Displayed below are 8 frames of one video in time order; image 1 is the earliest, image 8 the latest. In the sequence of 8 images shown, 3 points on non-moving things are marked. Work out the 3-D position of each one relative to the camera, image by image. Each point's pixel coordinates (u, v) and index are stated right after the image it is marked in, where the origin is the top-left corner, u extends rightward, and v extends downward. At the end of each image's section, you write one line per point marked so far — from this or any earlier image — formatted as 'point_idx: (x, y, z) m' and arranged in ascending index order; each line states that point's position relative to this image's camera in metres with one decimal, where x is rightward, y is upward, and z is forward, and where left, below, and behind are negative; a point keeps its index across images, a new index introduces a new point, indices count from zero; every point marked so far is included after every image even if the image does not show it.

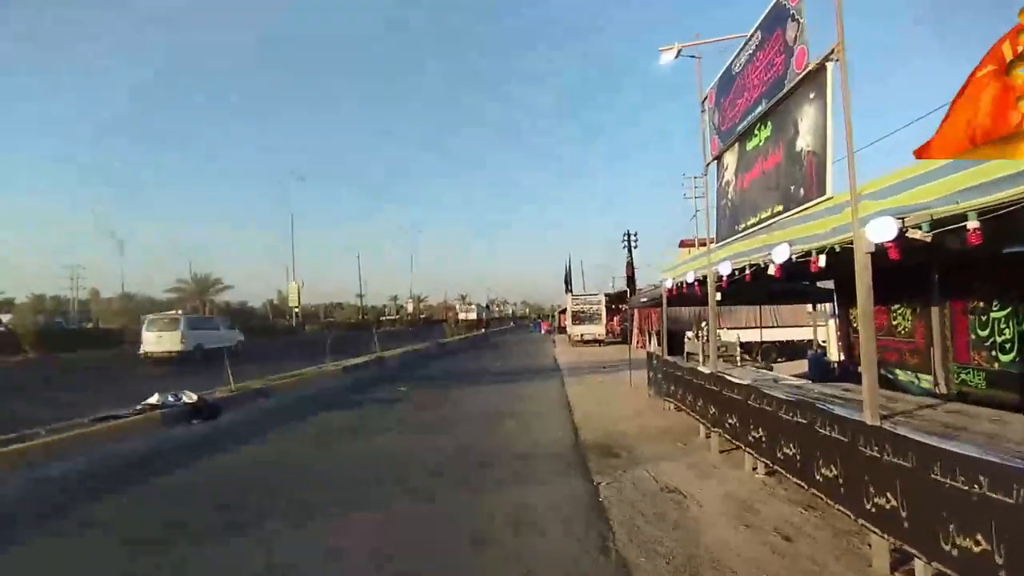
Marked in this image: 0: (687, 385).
0: (+2.7, -1.5, +12.5) m
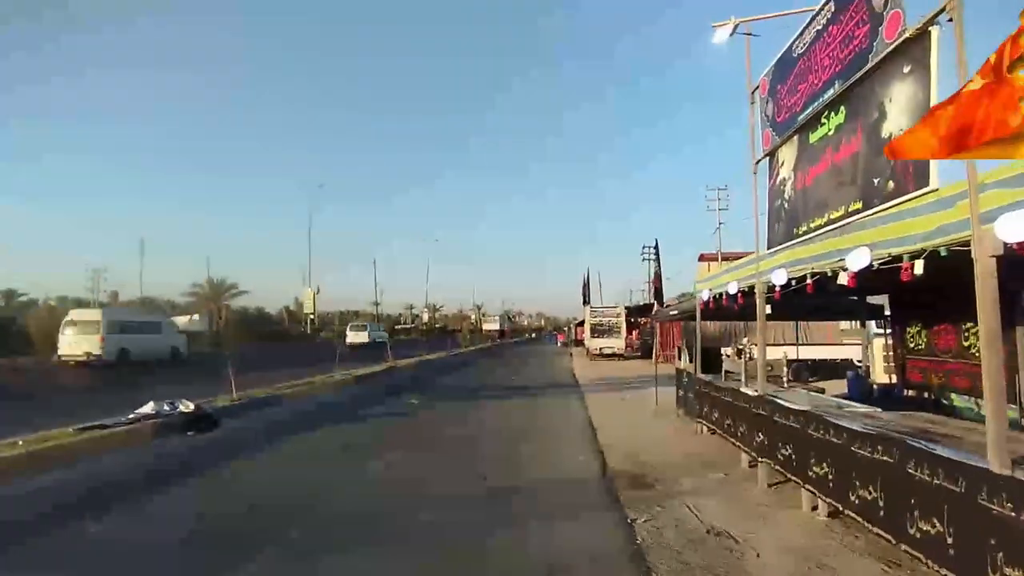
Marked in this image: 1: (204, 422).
0: (+3.0, -1.6, +11.3) m
1: (-5.6, -2.4, +14.9) m
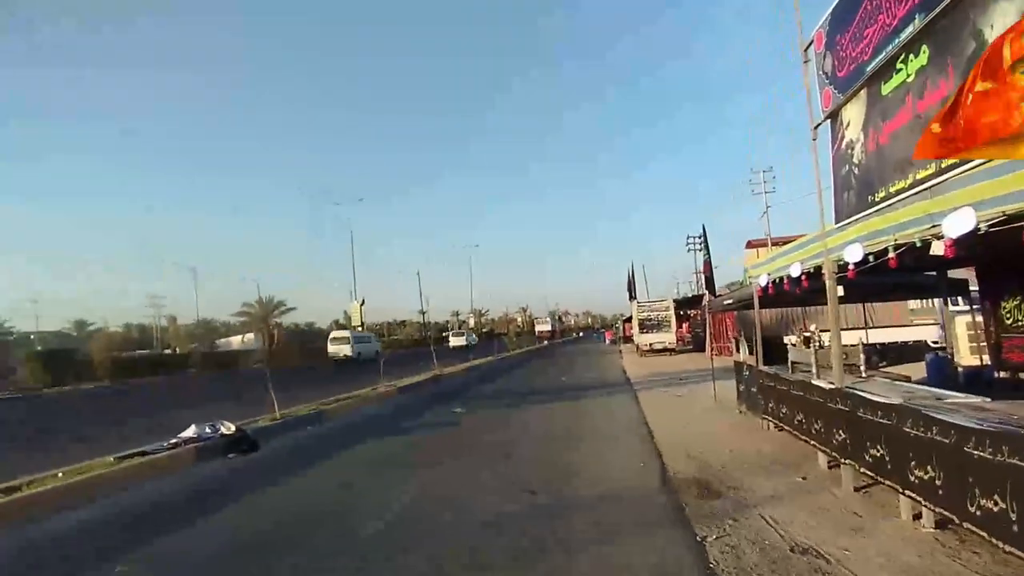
0: (+3.6, -1.4, +10.3) m
1: (-4.7, -2.7, +14.3) m
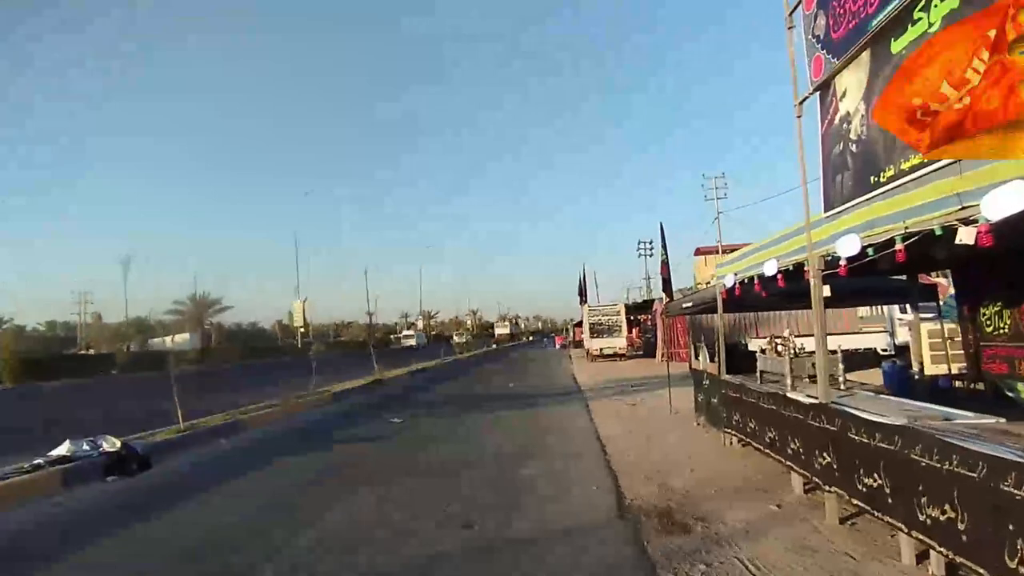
0: (+2.9, -1.4, +9.2) m
1: (-5.7, -2.6, +12.7) m
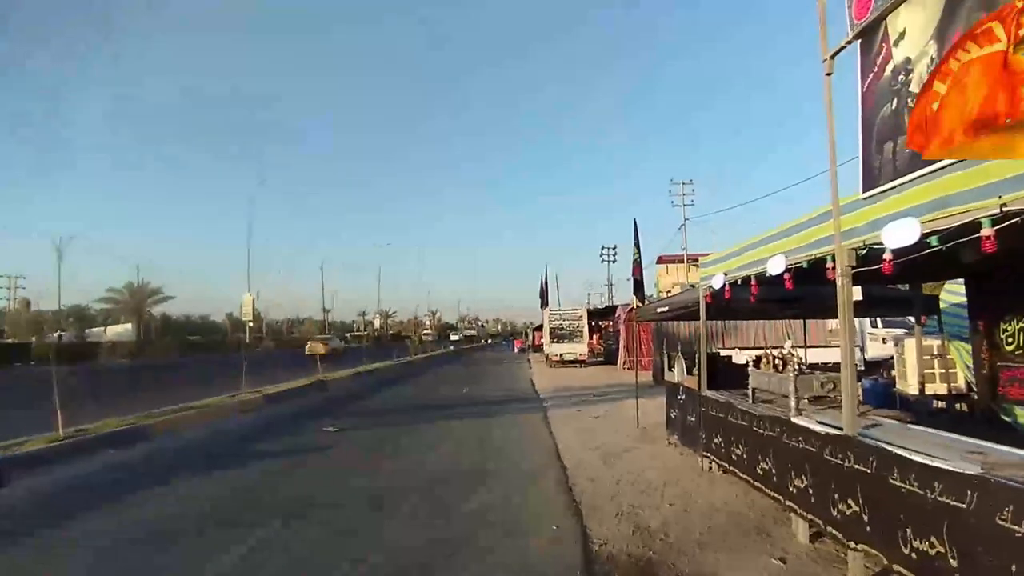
0: (+2.4, -1.5, +7.7) m
1: (-6.4, -2.3, +10.8) m
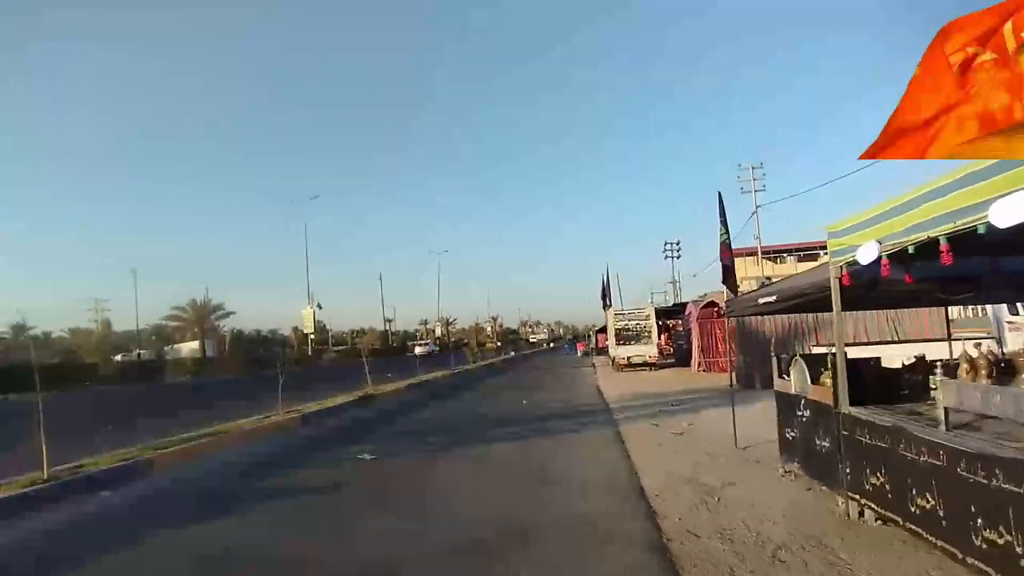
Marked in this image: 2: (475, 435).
0: (+2.8, -1.2, +4.8) m
1: (-5.7, -2.5, +8.6) m
2: (-0.7, -3.0, +16.6) m
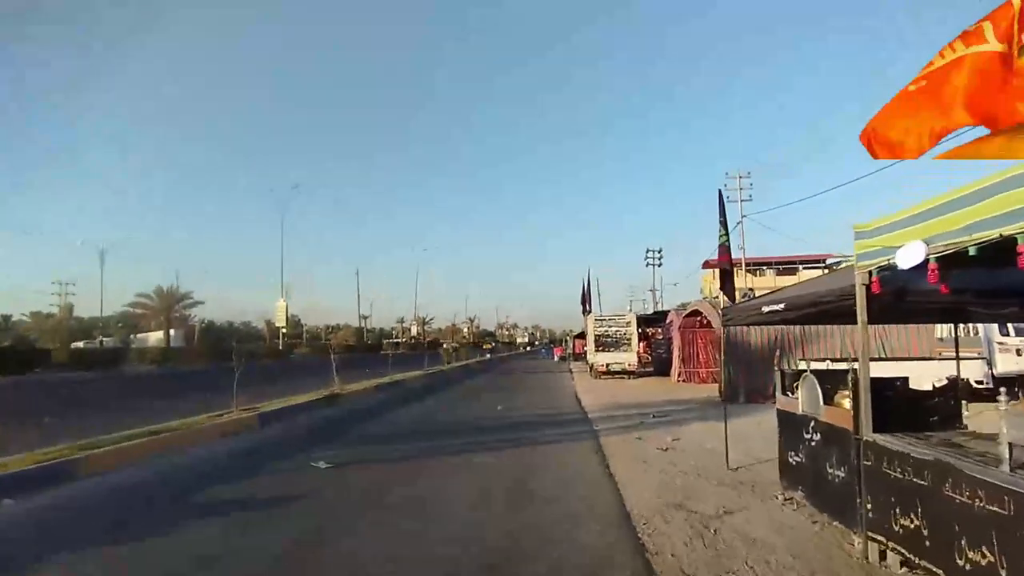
0: (+2.6, -1.3, +3.8) m
1: (-6.0, -2.2, +7.4) m
2: (-1.3, -2.9, +15.5) m
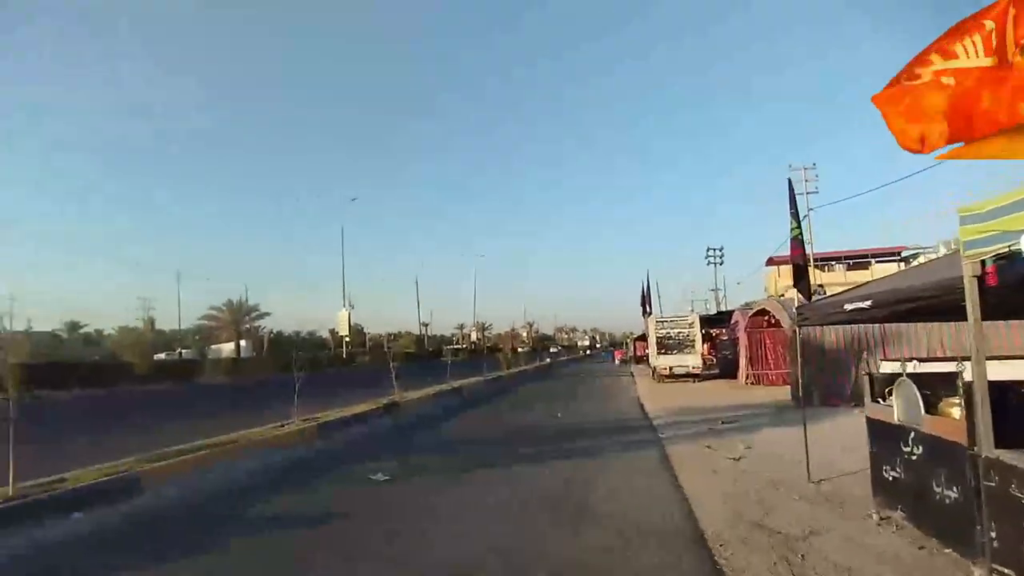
0: (+2.9, -1.2, +3.0) m
1: (-5.4, -2.4, +7.1) m
2: (-0.1, -3.0, +14.9) m
